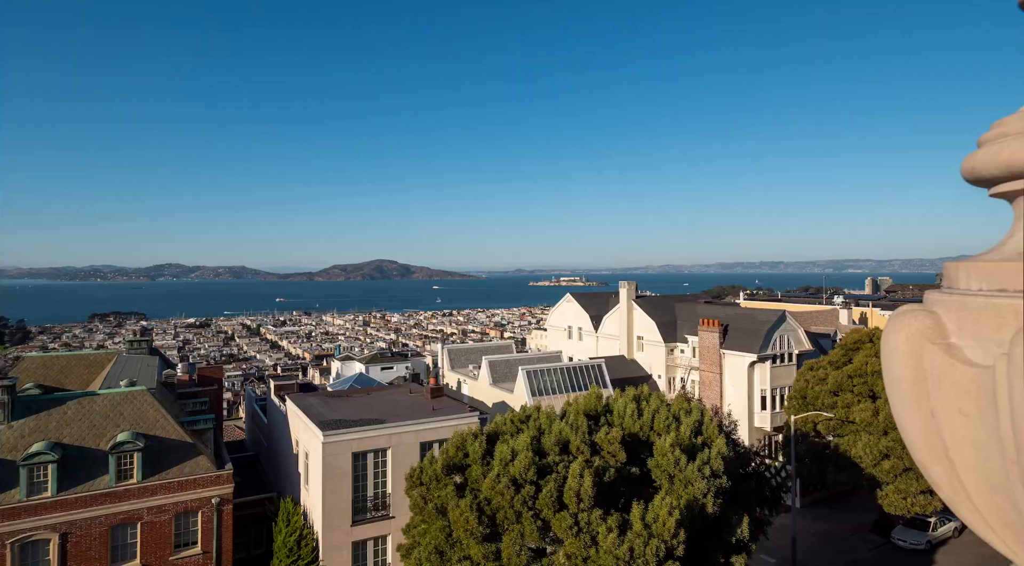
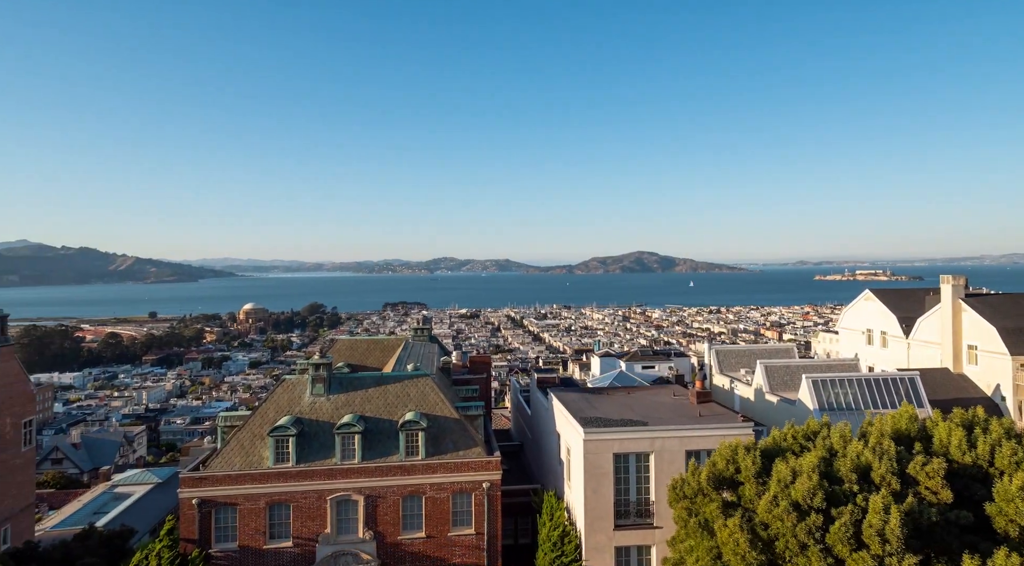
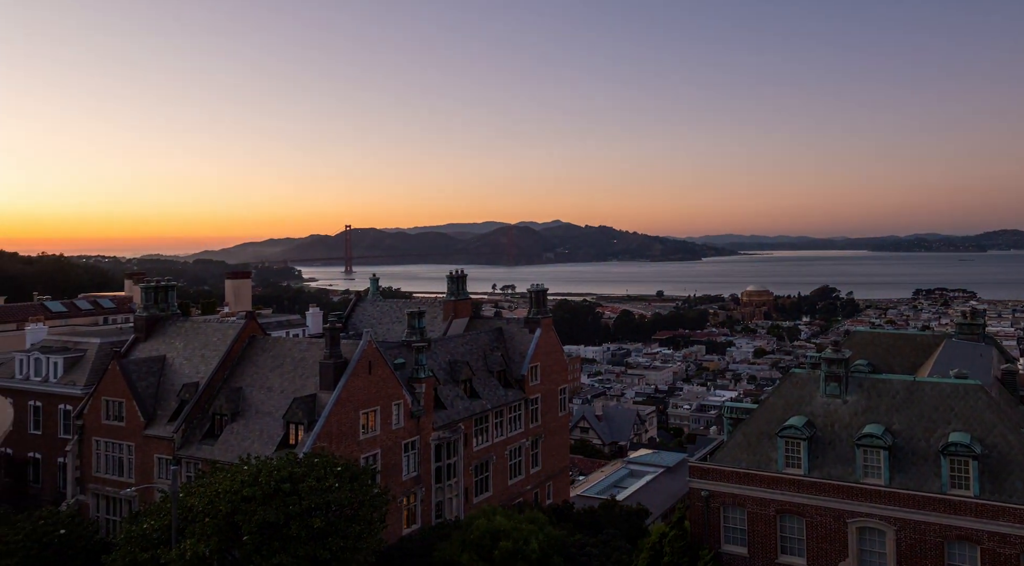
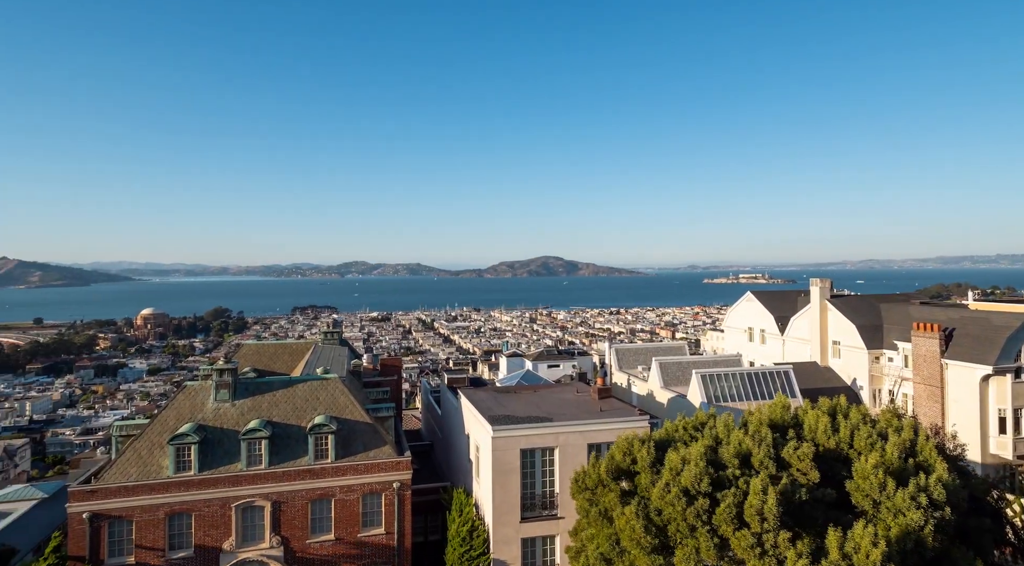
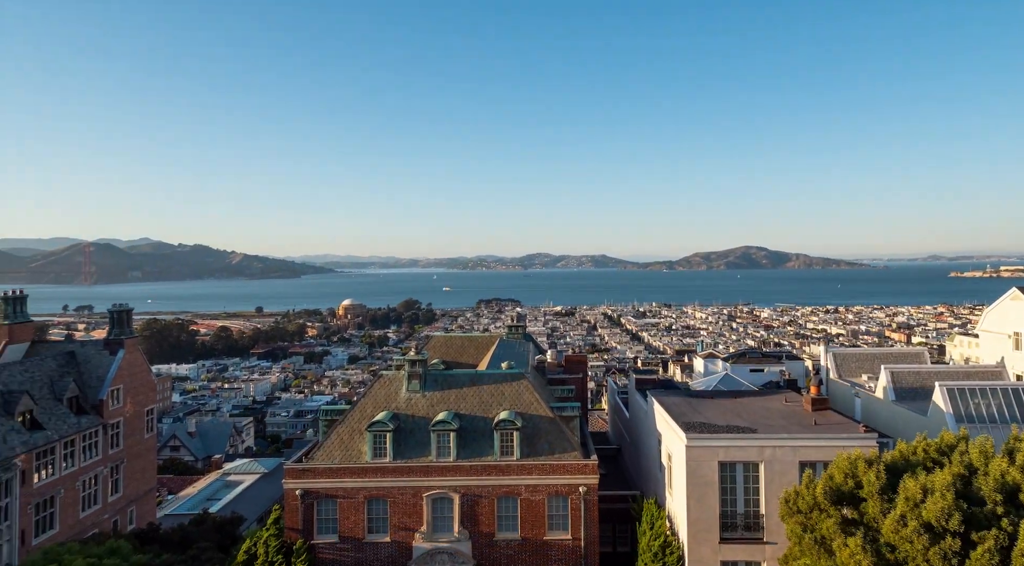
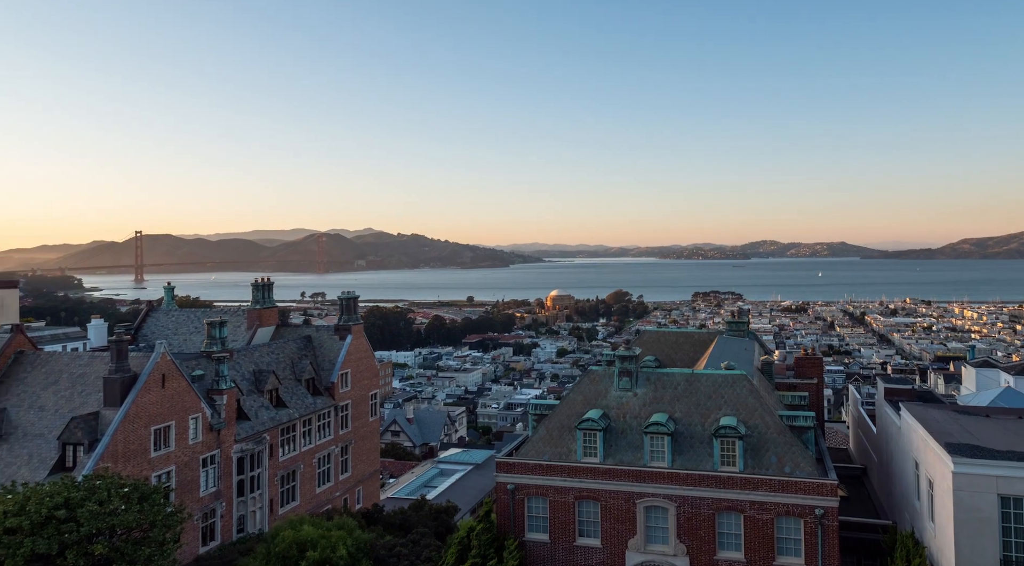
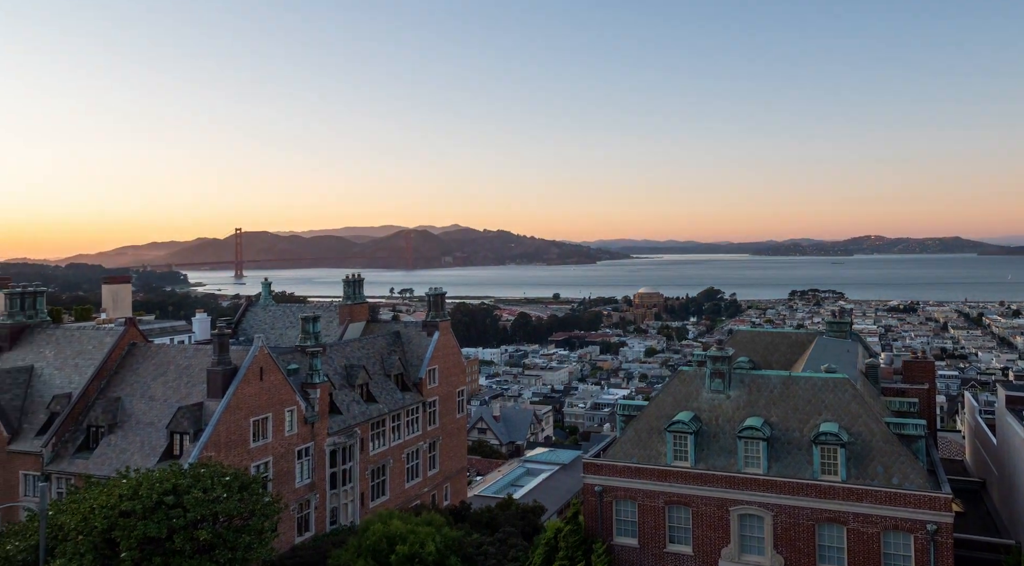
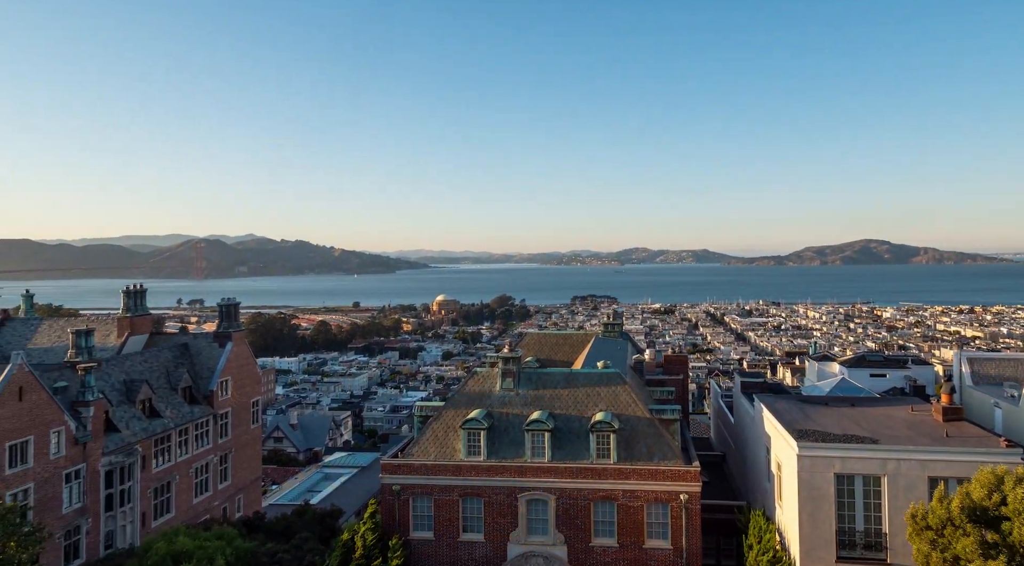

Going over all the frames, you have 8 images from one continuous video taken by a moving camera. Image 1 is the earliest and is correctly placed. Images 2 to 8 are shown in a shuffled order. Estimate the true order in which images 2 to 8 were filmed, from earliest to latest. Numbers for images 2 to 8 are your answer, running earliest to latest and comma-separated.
4, 2, 5, 8, 6, 7, 3
